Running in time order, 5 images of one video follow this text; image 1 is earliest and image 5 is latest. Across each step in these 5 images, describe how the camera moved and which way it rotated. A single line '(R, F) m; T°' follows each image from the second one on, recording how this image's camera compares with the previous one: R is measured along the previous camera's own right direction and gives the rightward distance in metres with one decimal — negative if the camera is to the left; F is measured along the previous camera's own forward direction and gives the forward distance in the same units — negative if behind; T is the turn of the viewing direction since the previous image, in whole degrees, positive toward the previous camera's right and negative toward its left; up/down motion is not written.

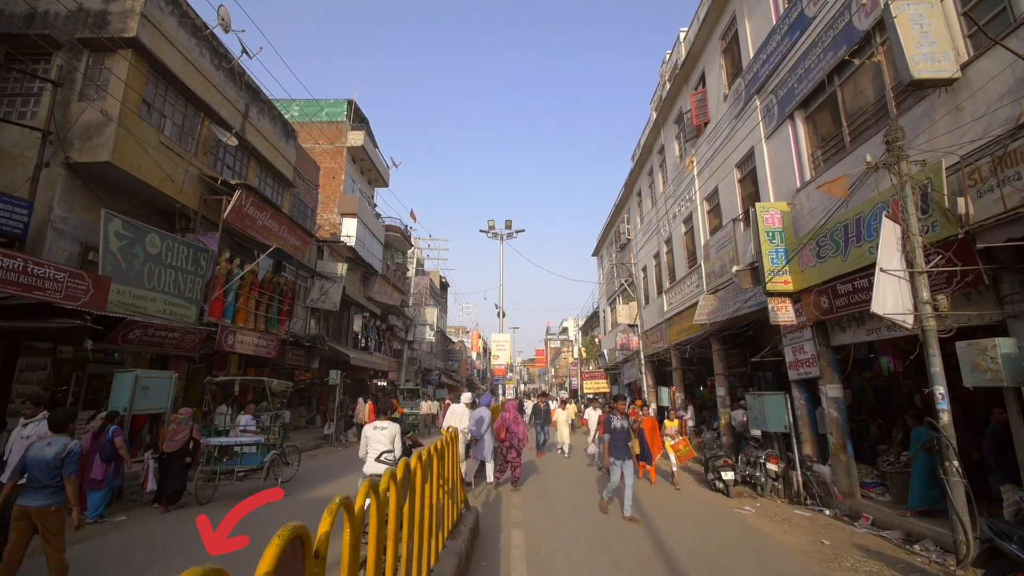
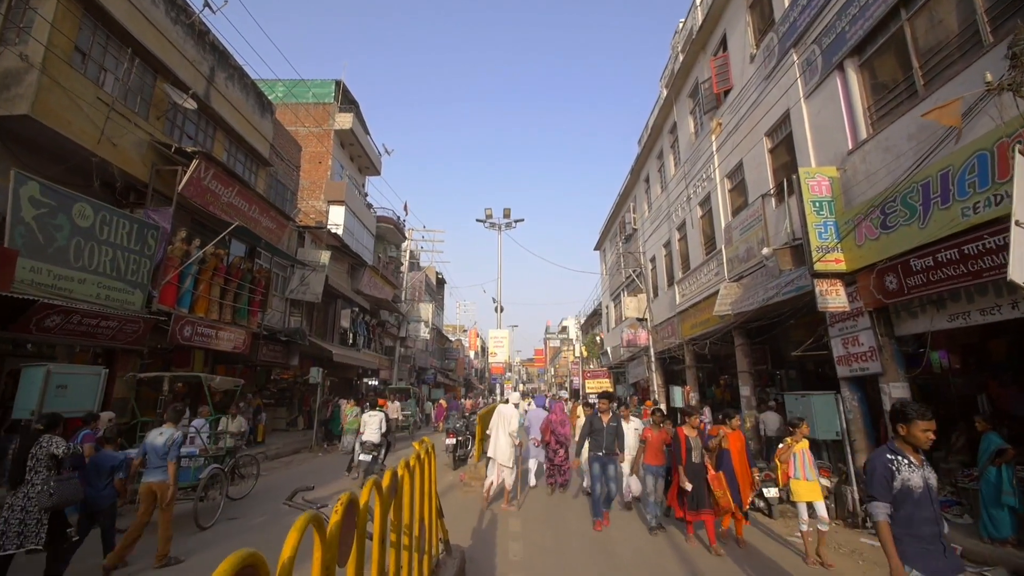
(0.0, +1.5) m; 0°
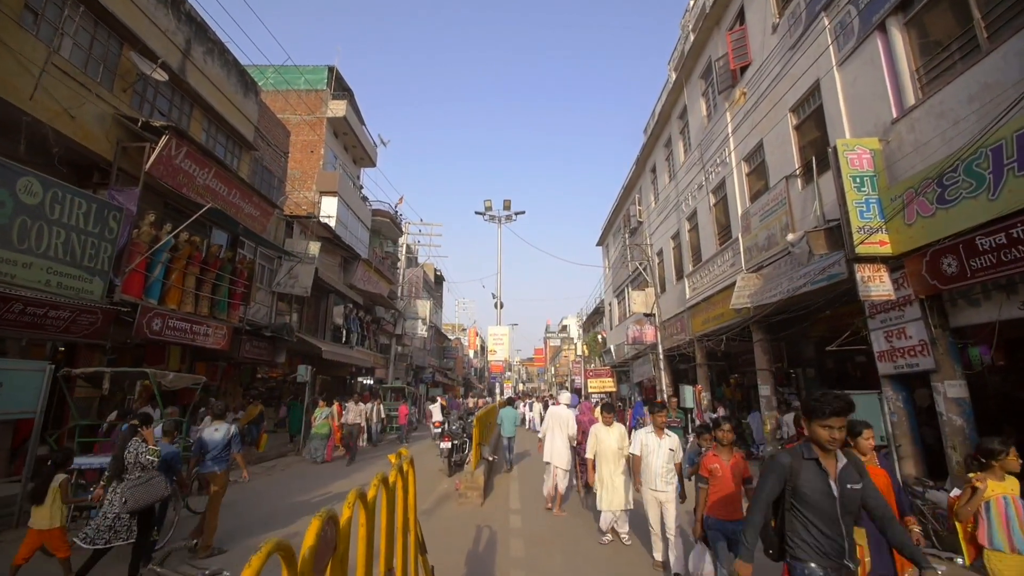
(0.0, +0.9) m; 0°
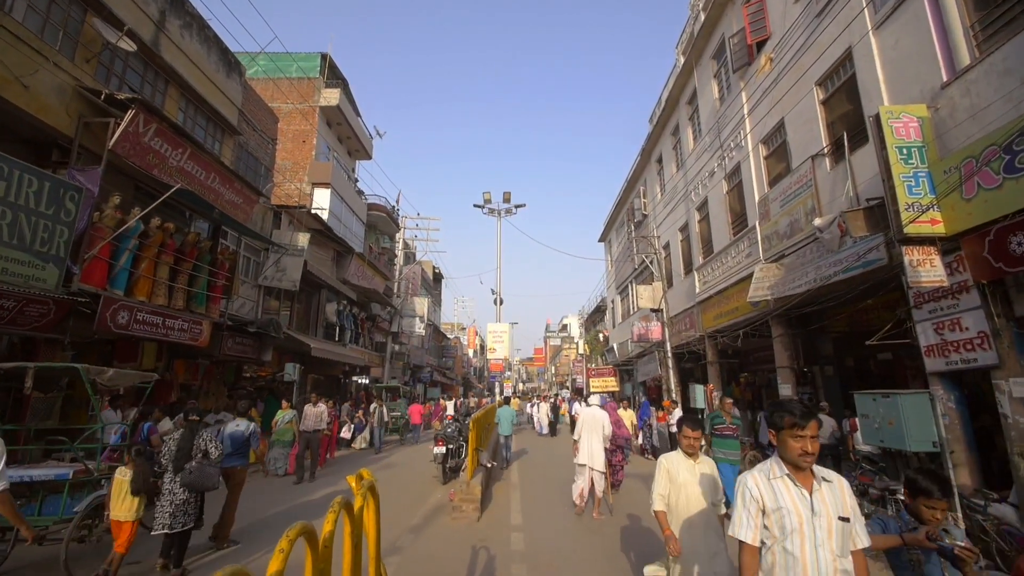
(0.0, +0.8) m; 0°
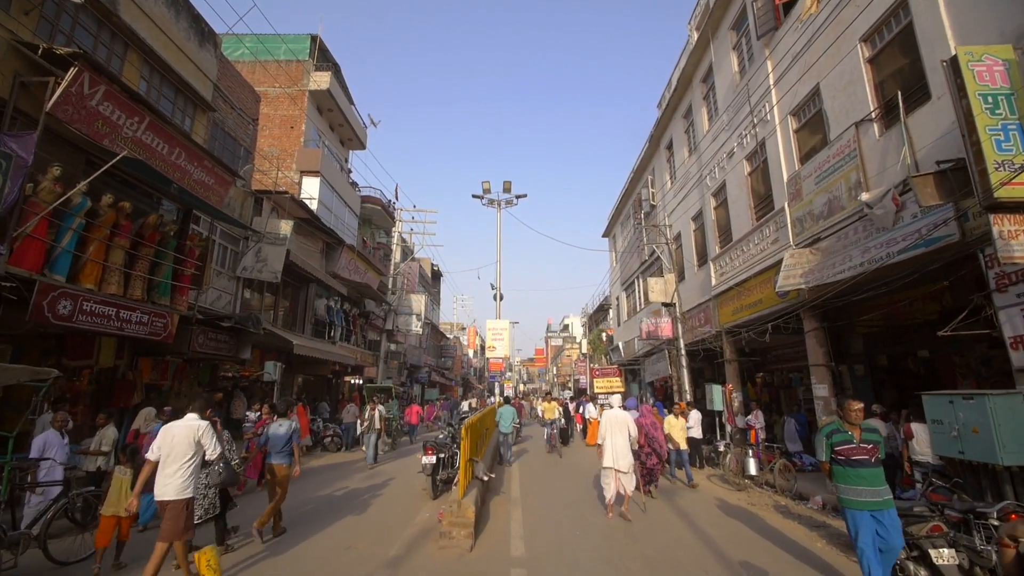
(0.0, +1.1) m; 0°
